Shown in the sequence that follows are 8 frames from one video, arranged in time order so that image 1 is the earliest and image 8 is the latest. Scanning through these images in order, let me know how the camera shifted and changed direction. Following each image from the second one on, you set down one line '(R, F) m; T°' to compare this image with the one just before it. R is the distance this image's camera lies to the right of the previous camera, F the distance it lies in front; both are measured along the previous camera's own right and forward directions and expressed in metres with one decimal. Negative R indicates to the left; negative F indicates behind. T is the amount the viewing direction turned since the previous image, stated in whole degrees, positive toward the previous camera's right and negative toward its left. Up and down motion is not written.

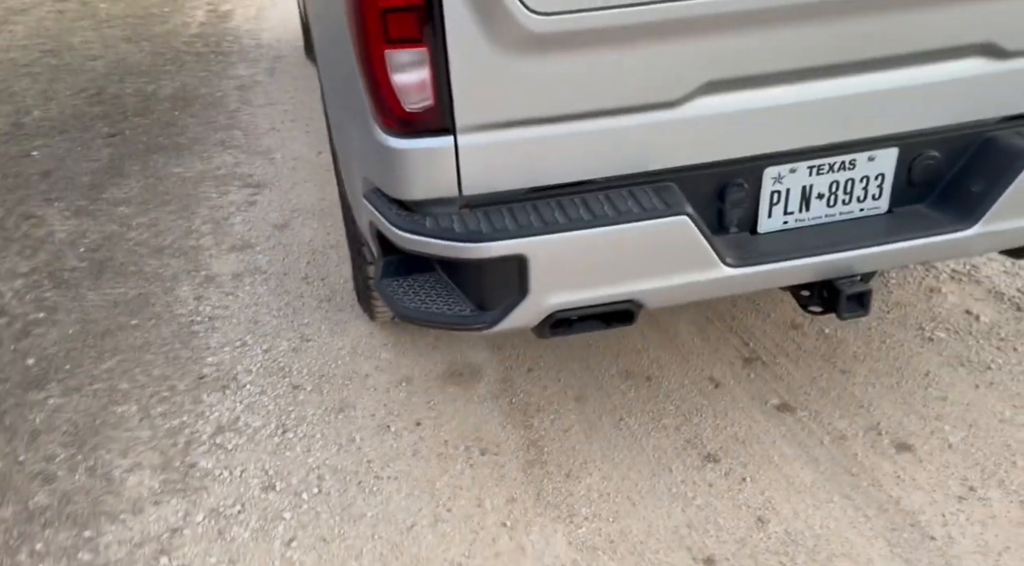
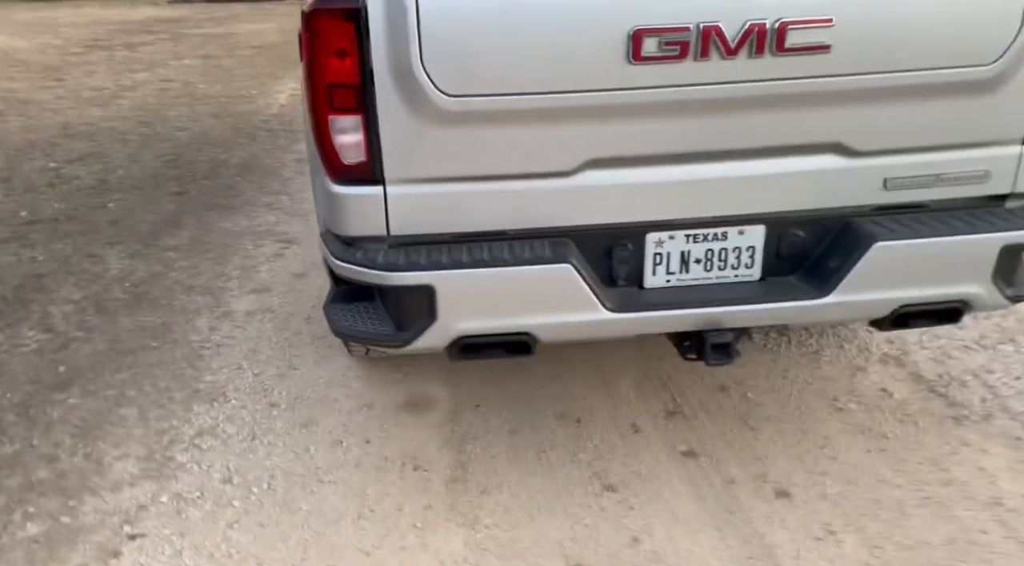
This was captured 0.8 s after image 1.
(+0.4, -0.3) m; -5°
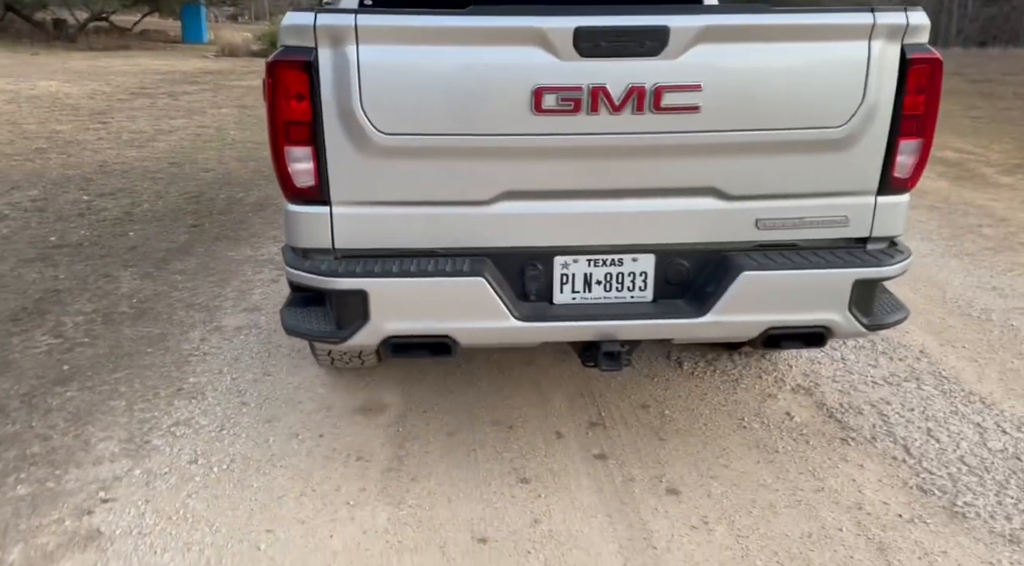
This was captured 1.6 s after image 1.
(+0.3, -0.4) m; -2°
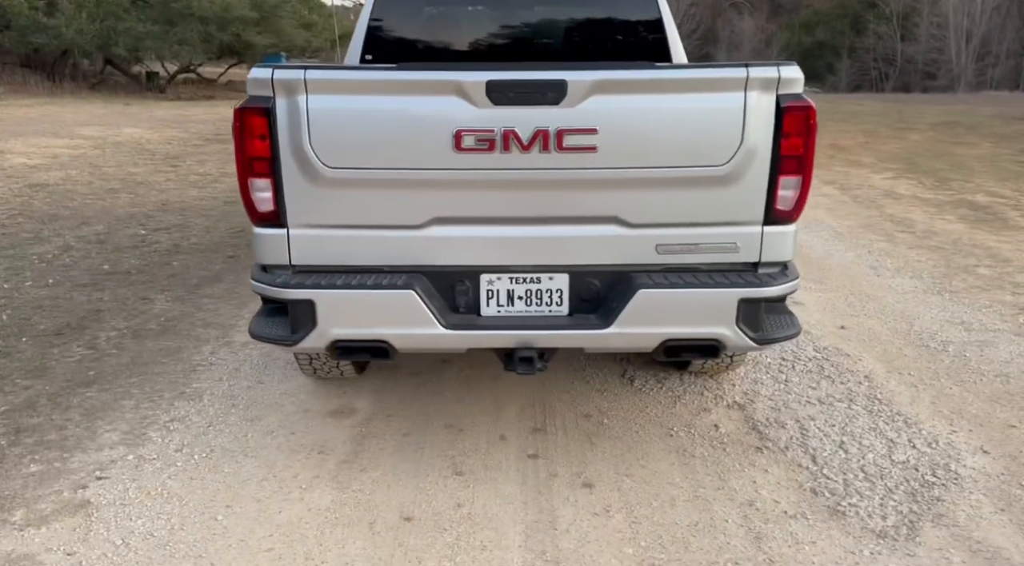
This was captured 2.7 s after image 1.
(+0.5, -0.4) m; -5°
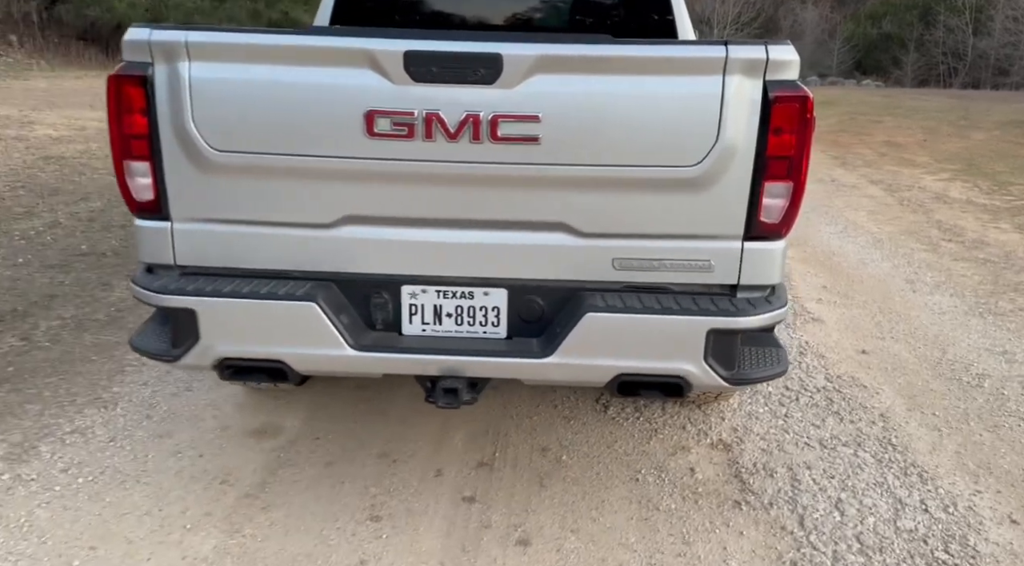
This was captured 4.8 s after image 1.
(+0.4, +0.5) m; -3°
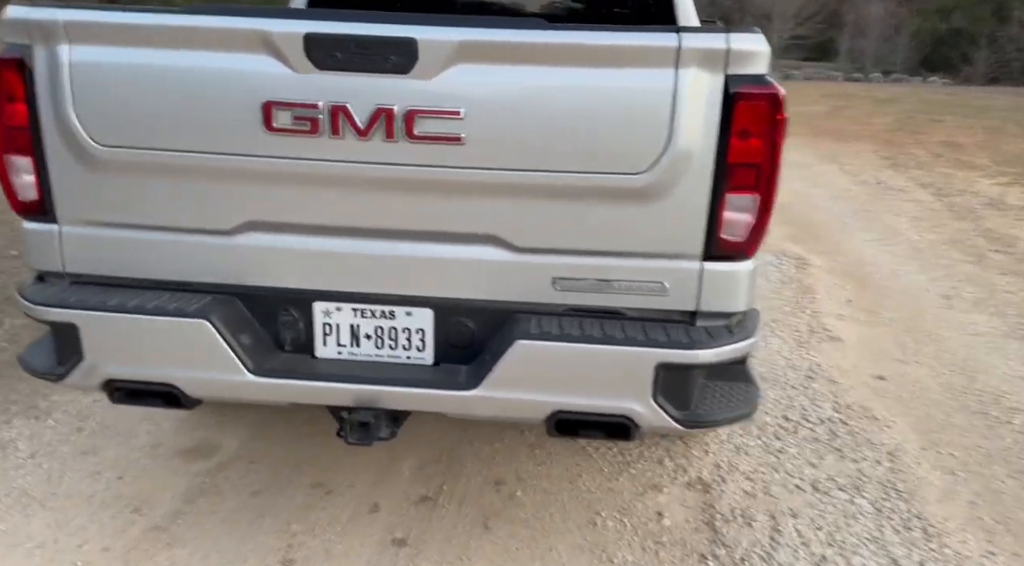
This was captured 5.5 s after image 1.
(+0.3, +0.3) m; -4°
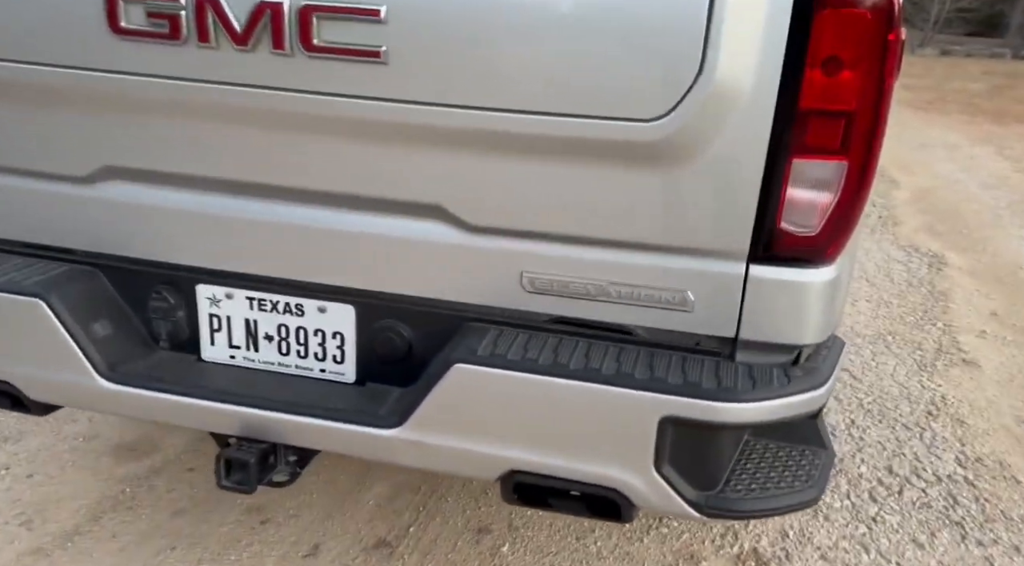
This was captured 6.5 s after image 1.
(+0.3, +0.7) m; -9°
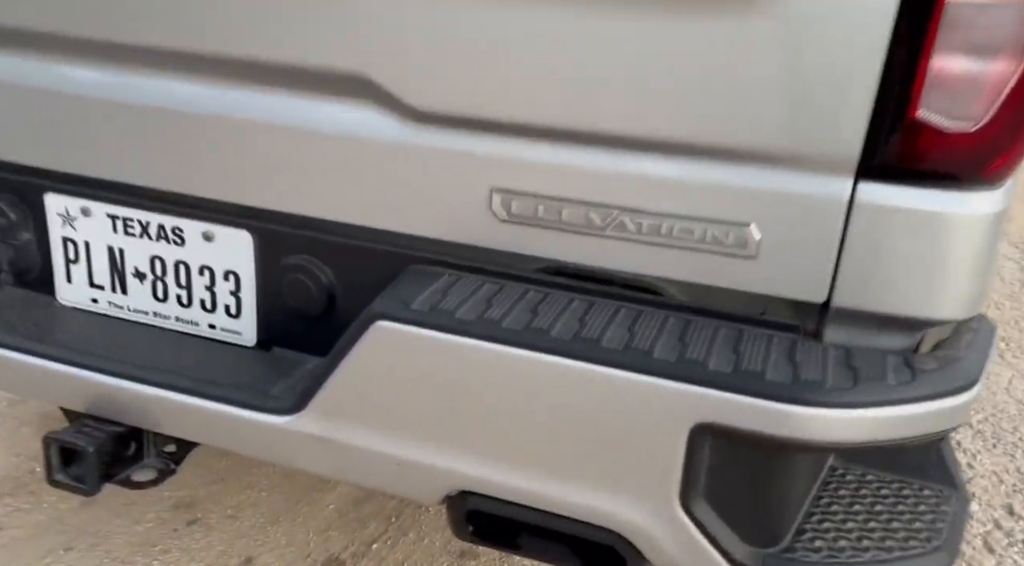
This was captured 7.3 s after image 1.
(+0.1, +0.5) m; -5°
